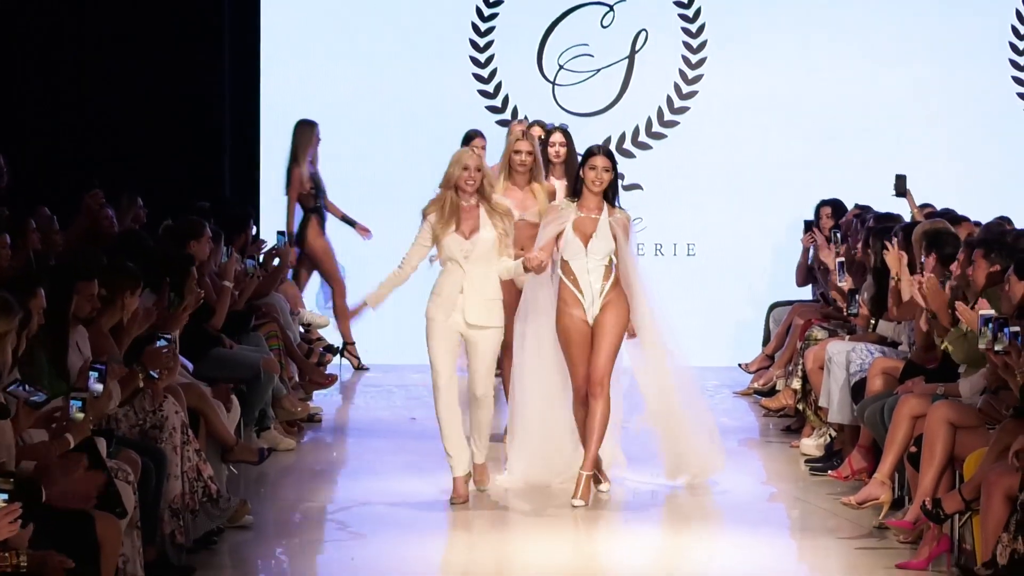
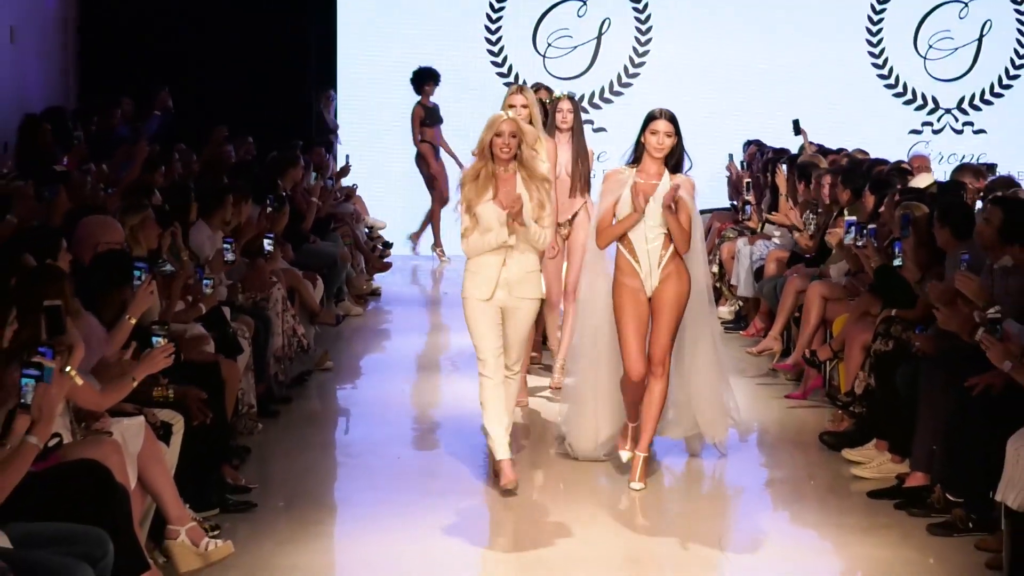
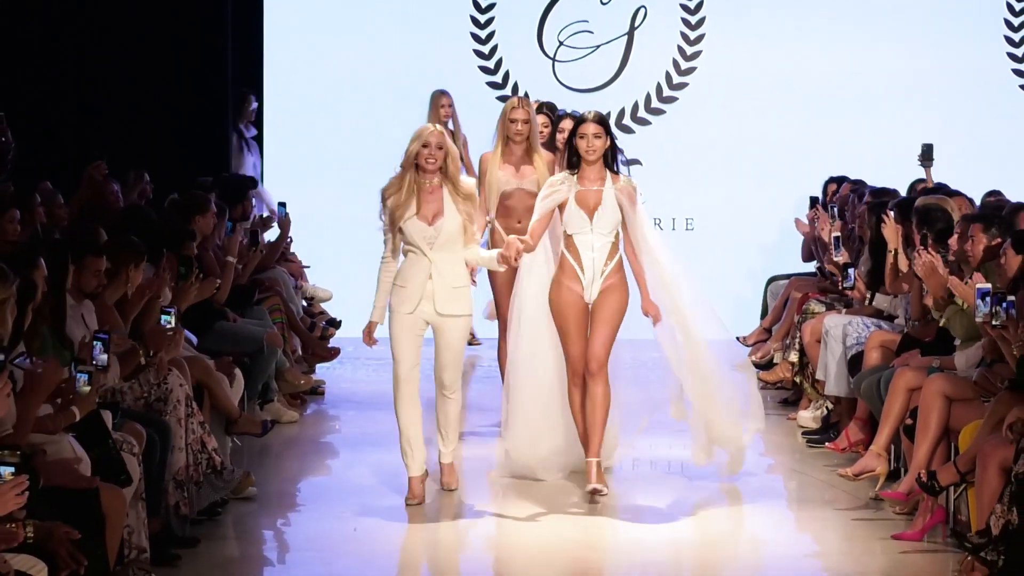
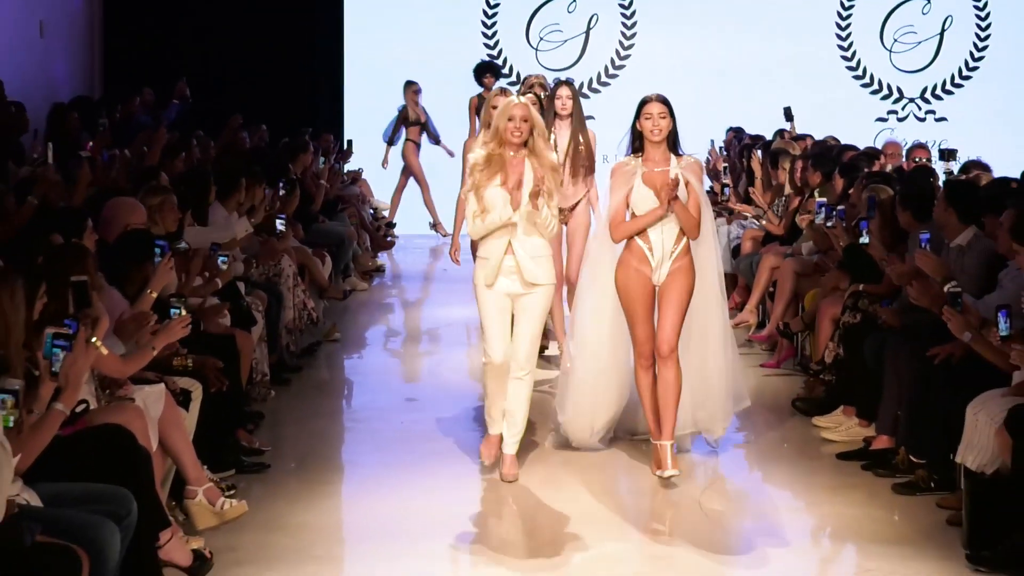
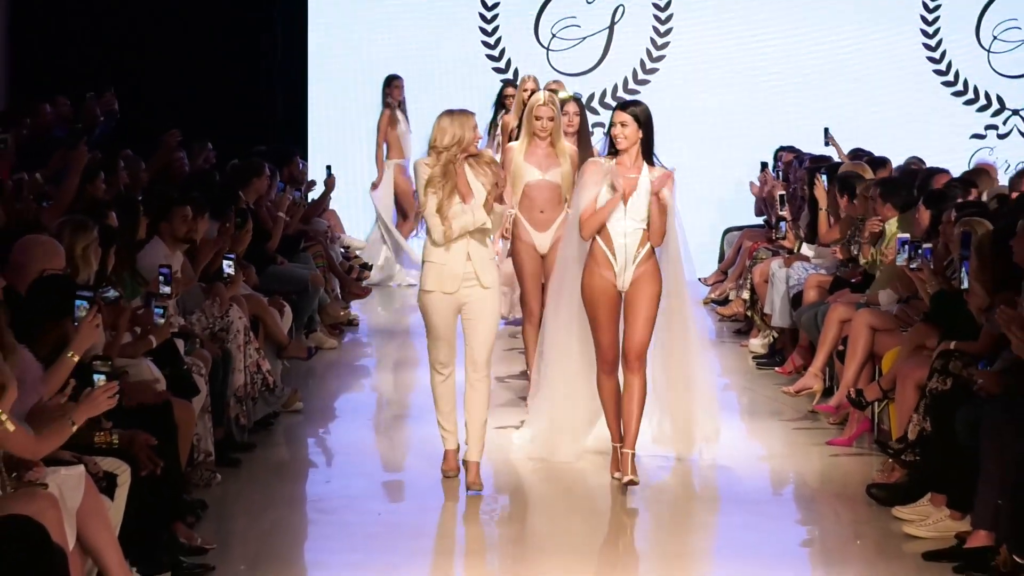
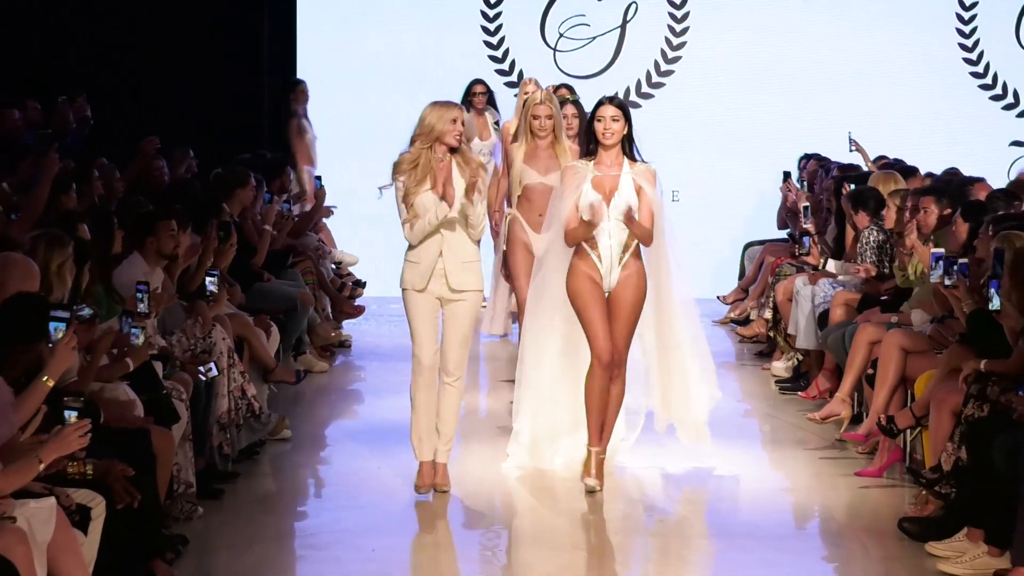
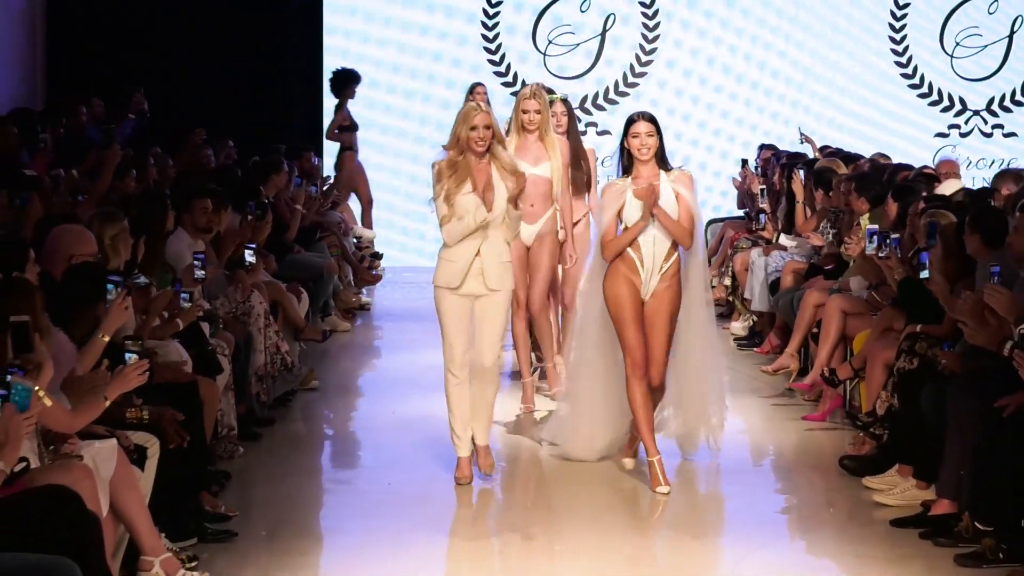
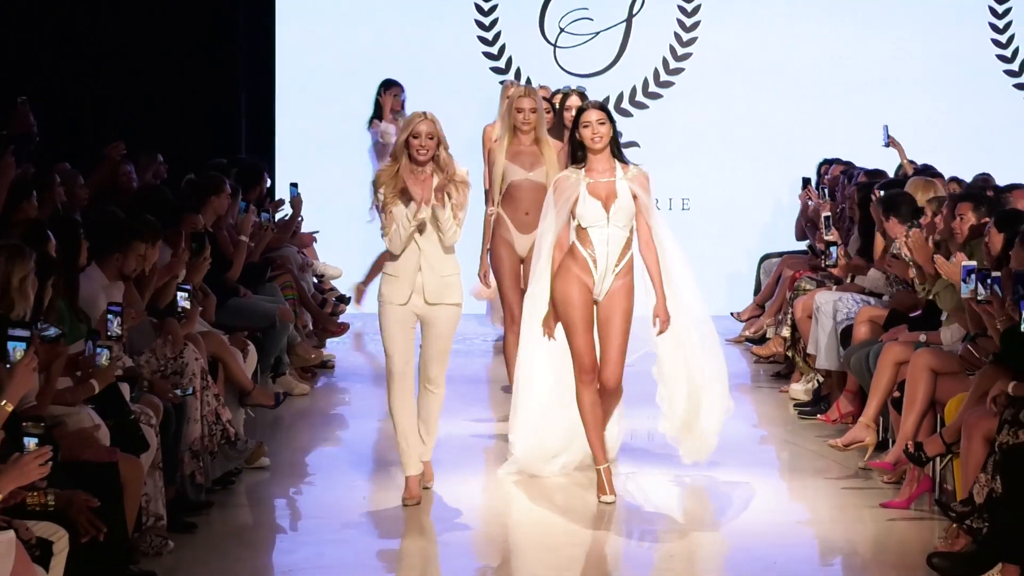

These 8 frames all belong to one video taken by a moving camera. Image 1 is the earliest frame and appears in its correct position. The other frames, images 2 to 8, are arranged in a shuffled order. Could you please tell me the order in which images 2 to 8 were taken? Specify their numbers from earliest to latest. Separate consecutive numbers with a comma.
3, 8, 6, 5, 7, 2, 4
